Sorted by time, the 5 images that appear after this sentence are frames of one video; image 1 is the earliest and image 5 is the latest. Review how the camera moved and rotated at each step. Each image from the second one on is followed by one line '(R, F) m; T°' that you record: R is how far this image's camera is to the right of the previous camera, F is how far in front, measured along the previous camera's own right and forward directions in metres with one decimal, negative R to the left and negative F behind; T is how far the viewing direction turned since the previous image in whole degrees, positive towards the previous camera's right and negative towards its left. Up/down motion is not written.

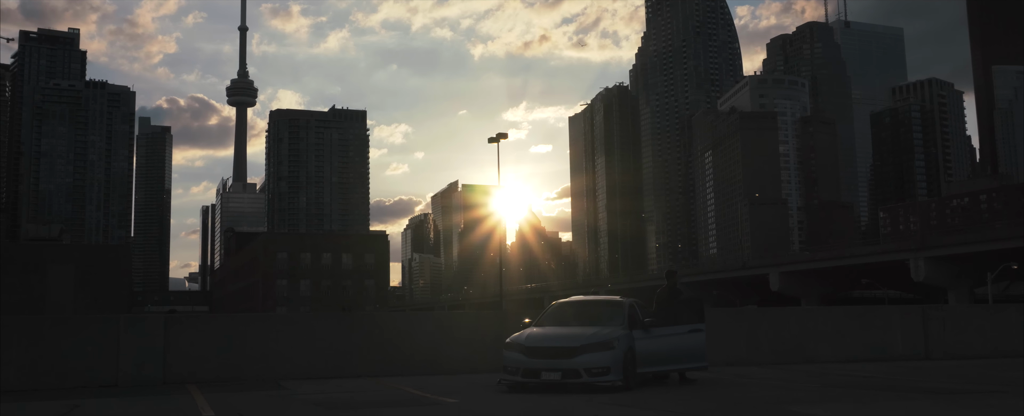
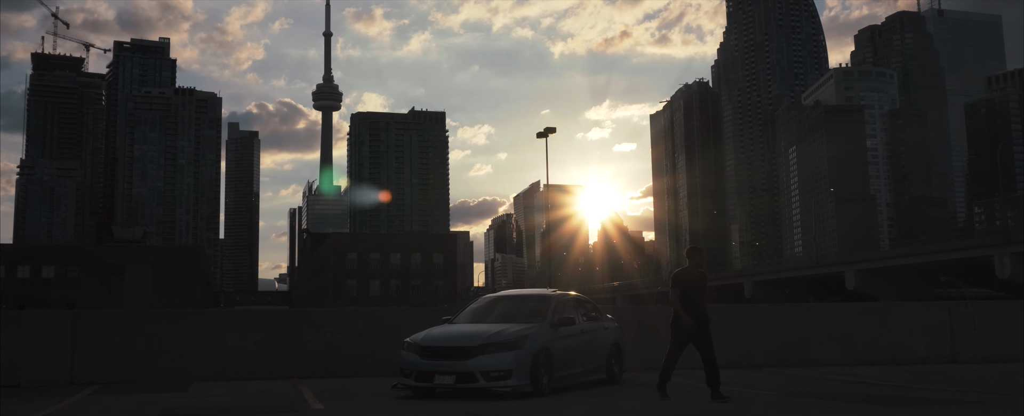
(+2.2, +1.6) m; -5°
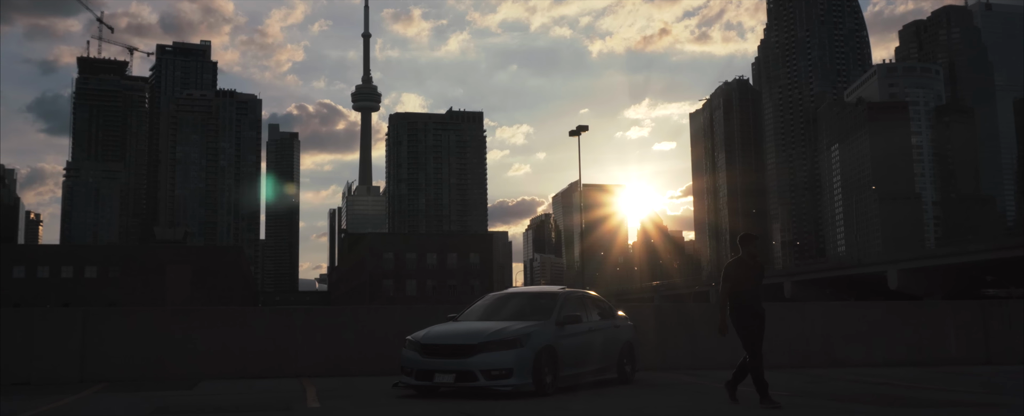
(+0.4, +0.3) m; -2°
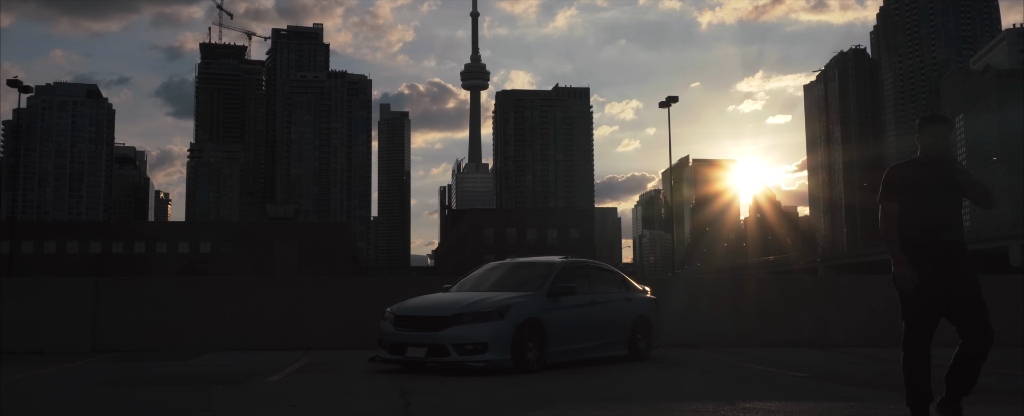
(+1.4, +0.9) m; -7°
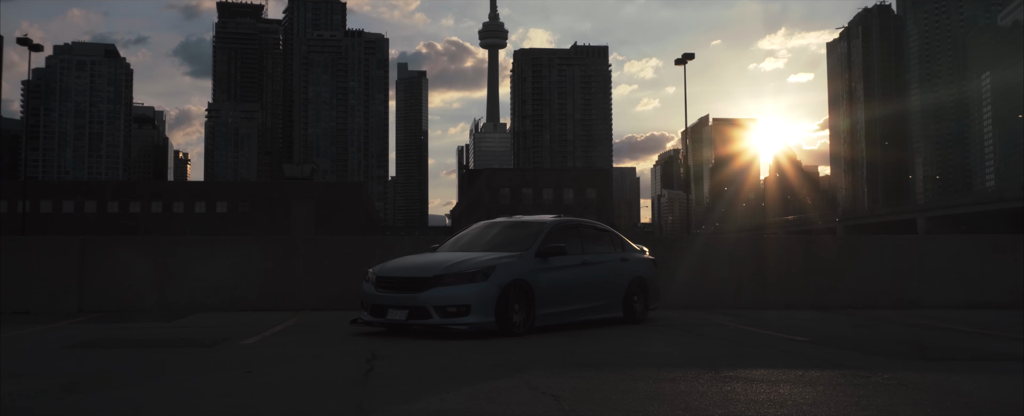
(+0.3, +0.4) m; -1°
